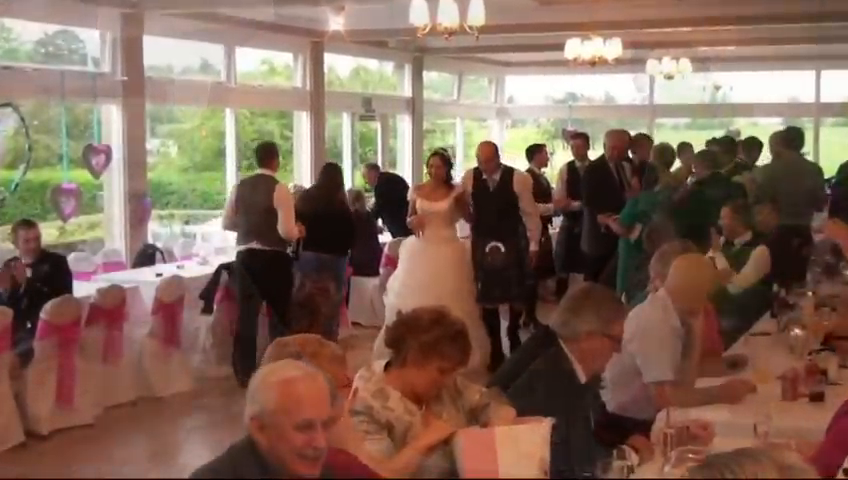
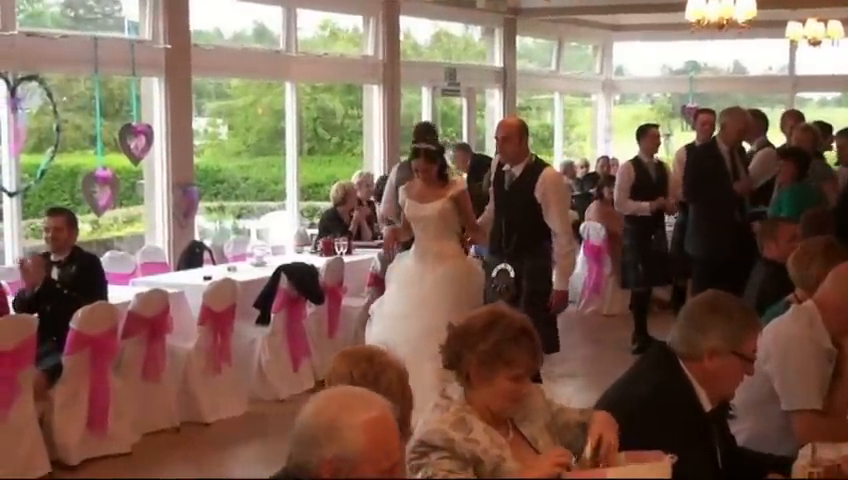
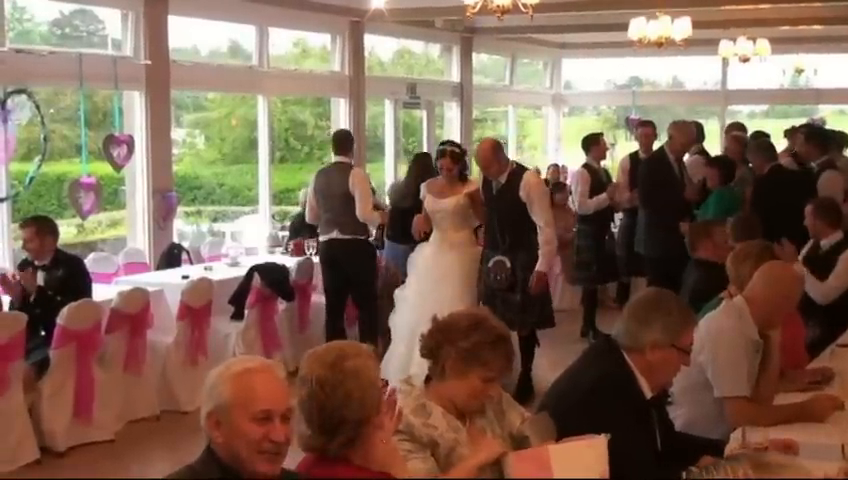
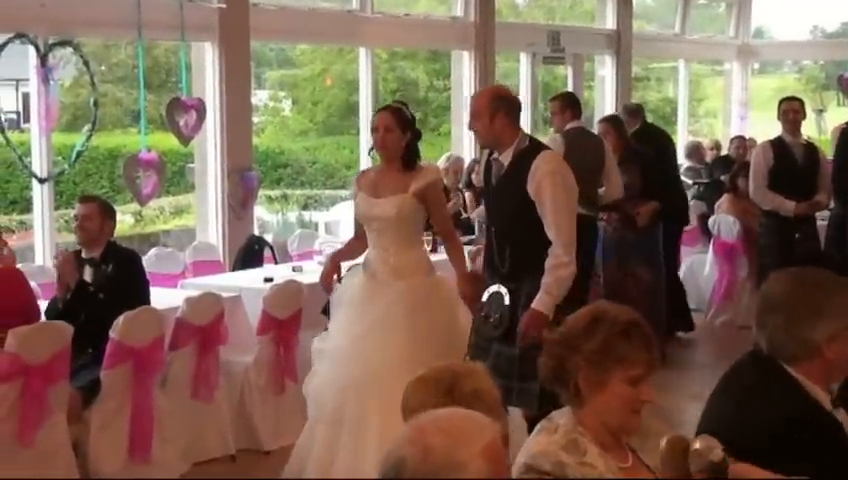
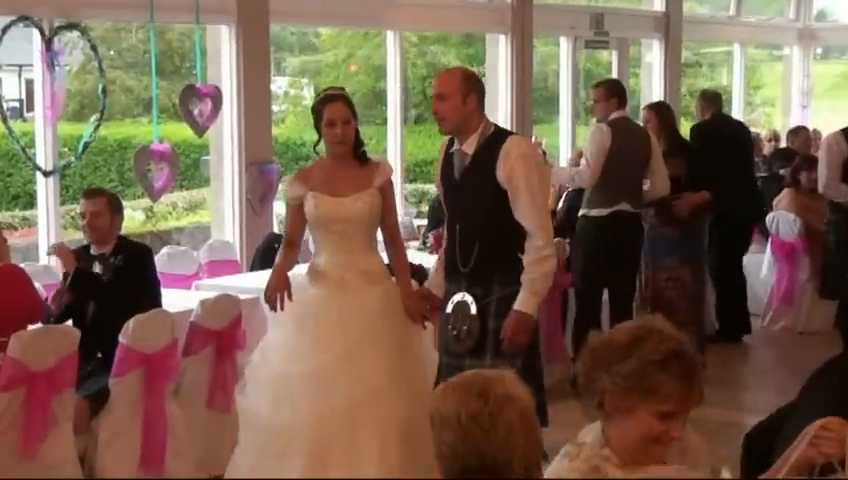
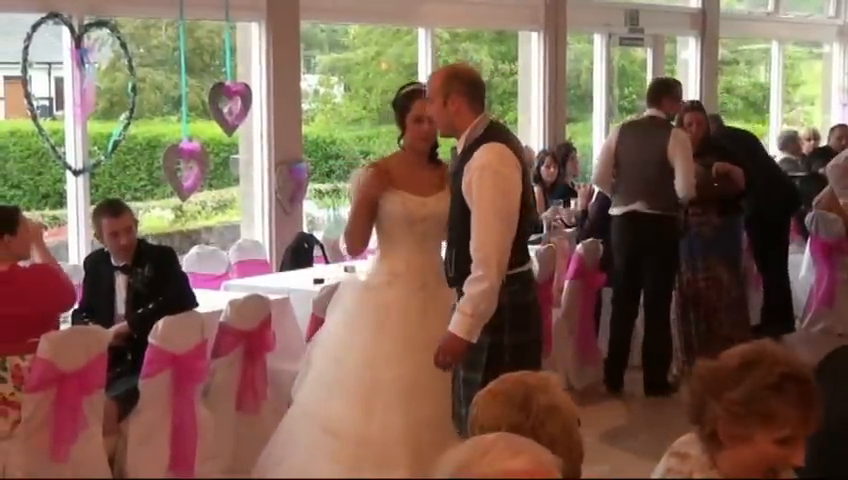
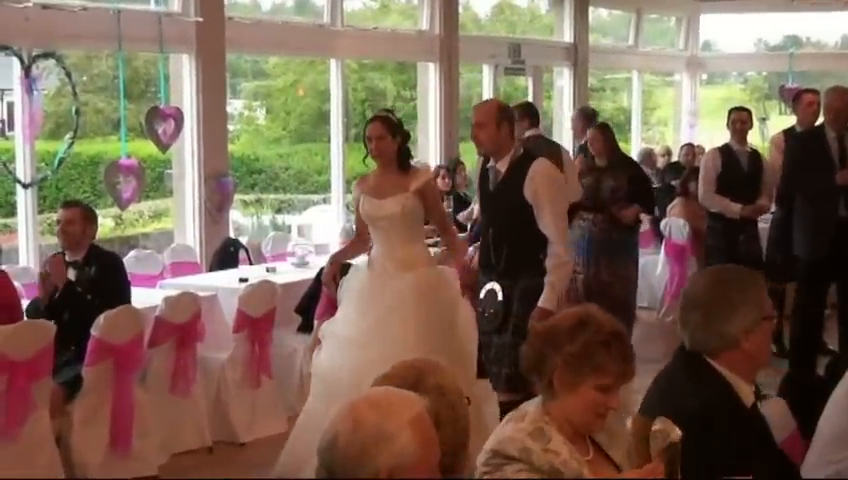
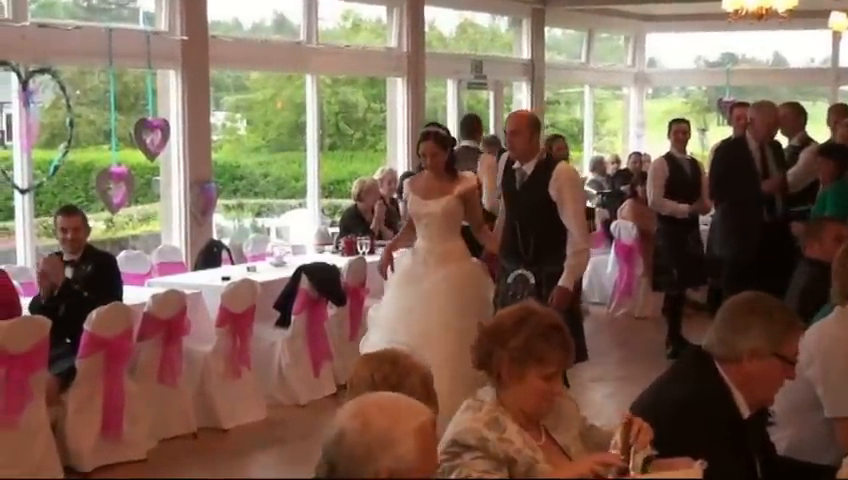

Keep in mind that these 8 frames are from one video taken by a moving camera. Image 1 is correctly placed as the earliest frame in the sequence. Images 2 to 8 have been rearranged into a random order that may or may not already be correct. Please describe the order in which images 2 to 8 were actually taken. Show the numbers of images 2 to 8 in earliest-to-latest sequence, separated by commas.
3, 2, 8, 7, 4, 5, 6
